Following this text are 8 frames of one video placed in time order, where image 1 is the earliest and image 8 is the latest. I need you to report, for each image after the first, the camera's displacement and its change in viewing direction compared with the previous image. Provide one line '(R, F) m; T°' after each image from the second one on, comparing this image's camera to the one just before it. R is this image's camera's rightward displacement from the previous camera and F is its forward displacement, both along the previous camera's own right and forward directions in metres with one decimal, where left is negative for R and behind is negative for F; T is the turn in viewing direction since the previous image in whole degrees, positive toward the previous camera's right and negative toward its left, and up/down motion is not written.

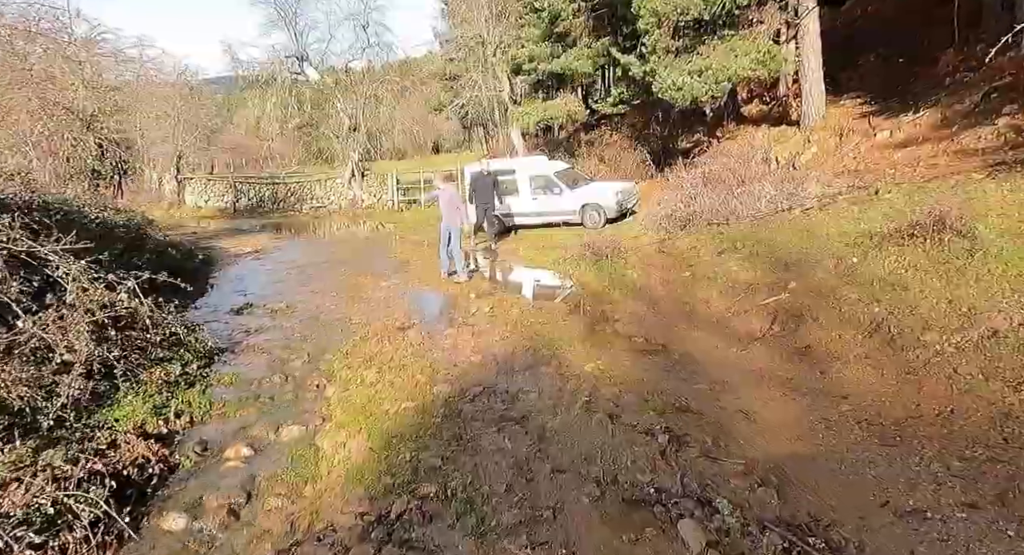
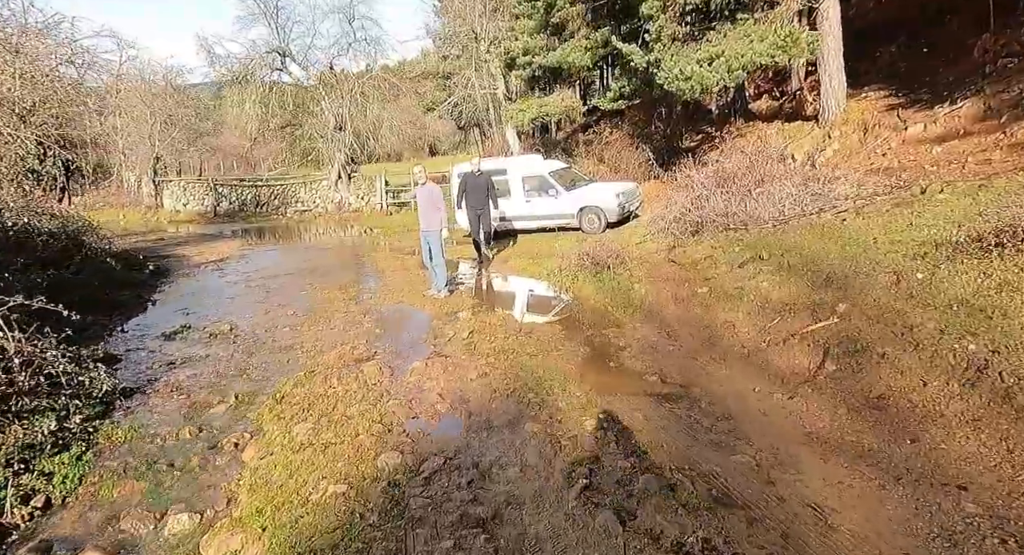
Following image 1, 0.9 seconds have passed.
(+0.2, +1.3) m; 0°
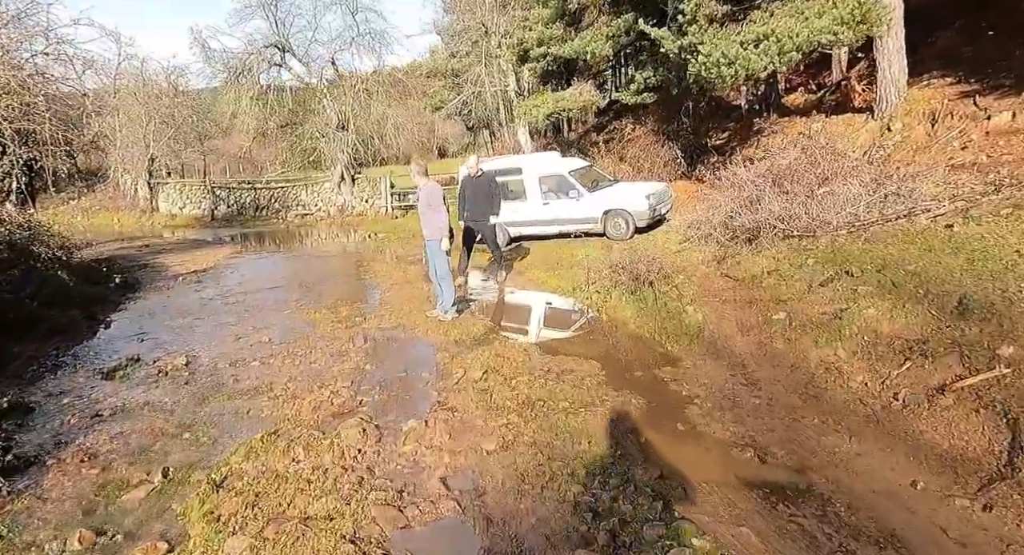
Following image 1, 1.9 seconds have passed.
(-0.2, +1.5) m; -1°
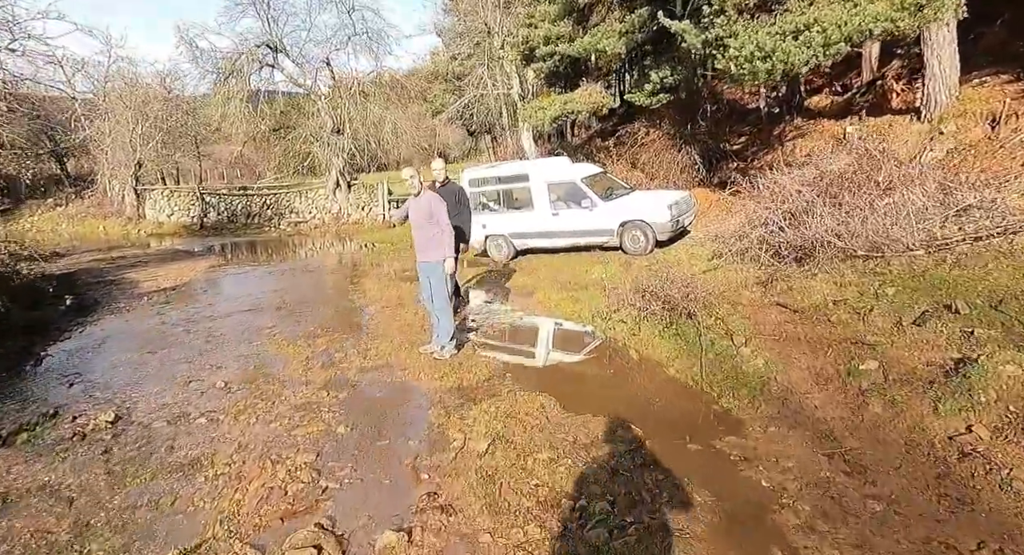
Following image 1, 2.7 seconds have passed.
(-0.1, +1.2) m; 0°
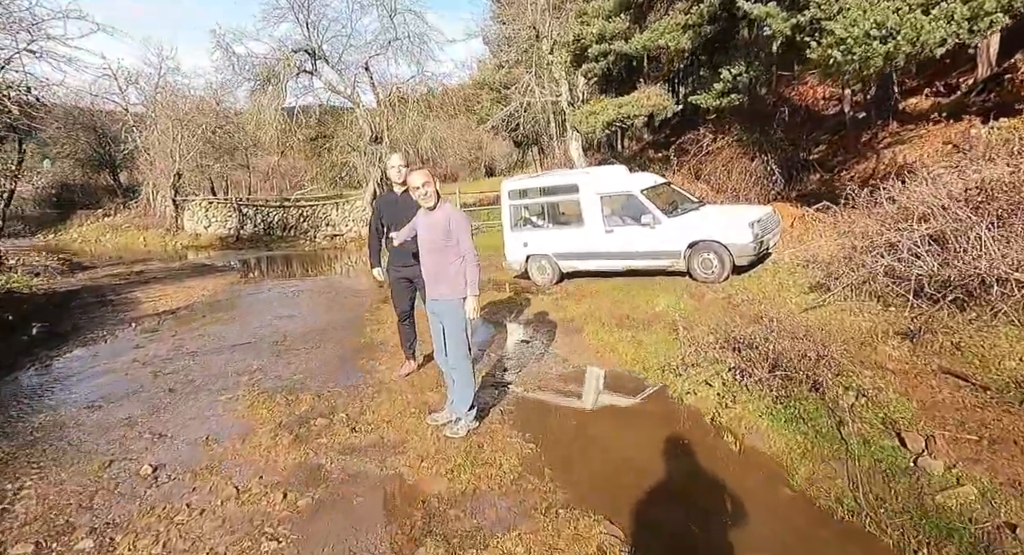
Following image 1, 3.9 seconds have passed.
(0.0, +1.7) m; -5°
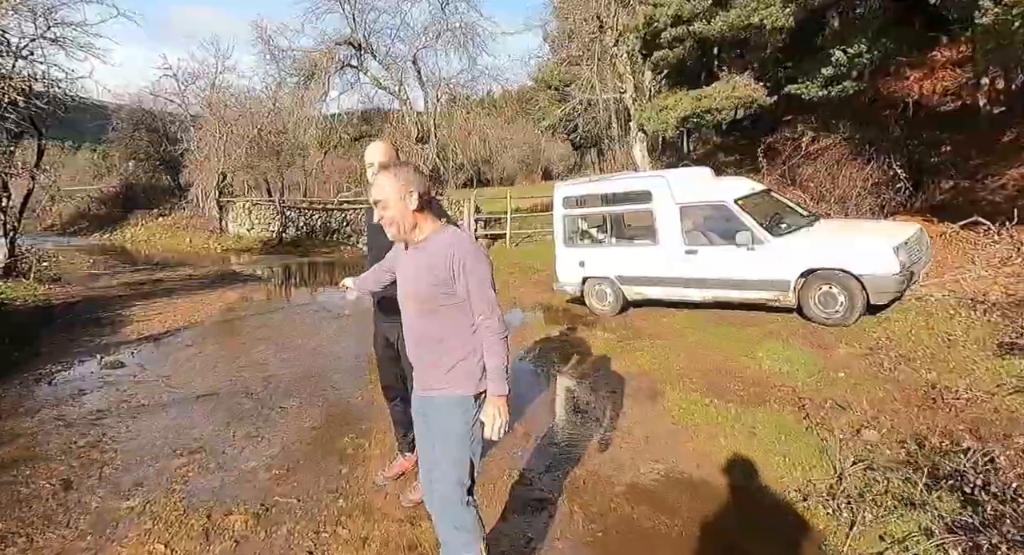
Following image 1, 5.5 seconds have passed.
(0.0, +2.1) m; -6°
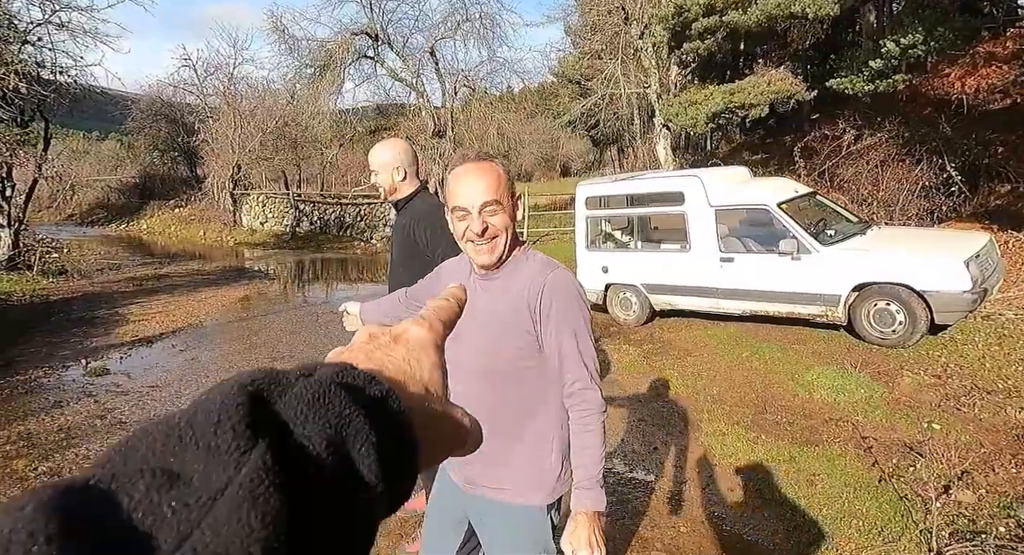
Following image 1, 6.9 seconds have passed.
(0.0, +0.6) m; -2°
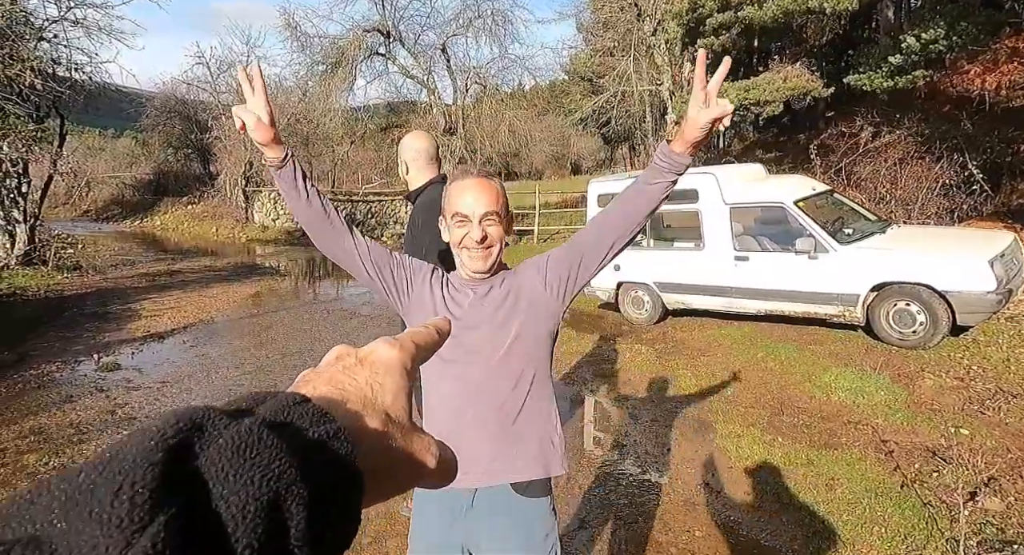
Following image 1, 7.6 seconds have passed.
(0.0, +0.1) m; -1°
